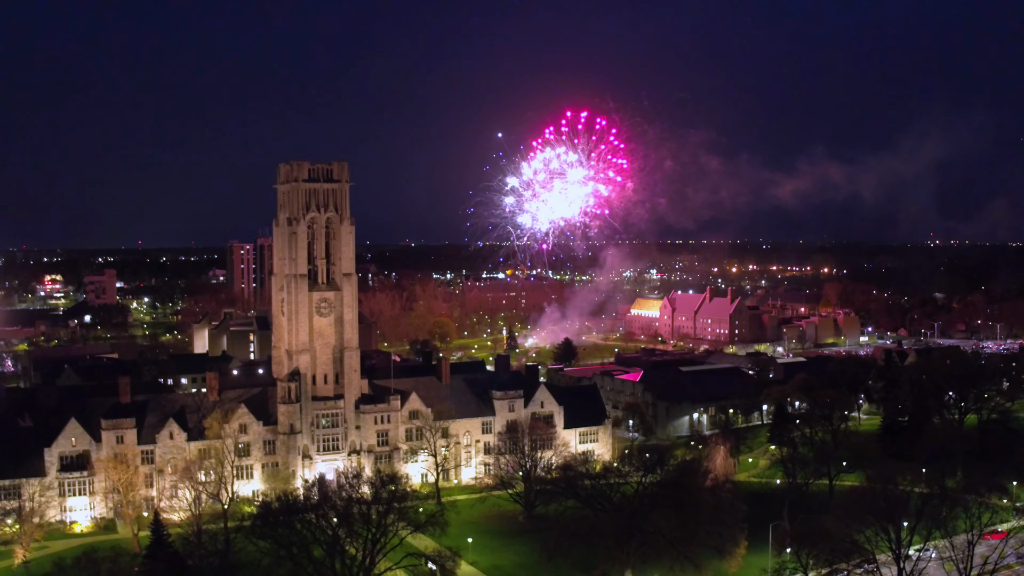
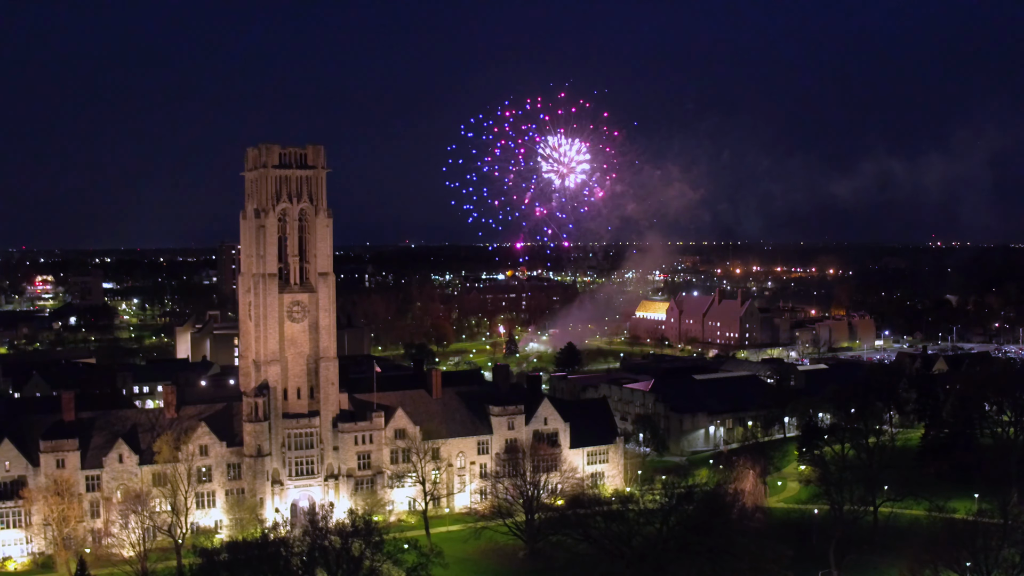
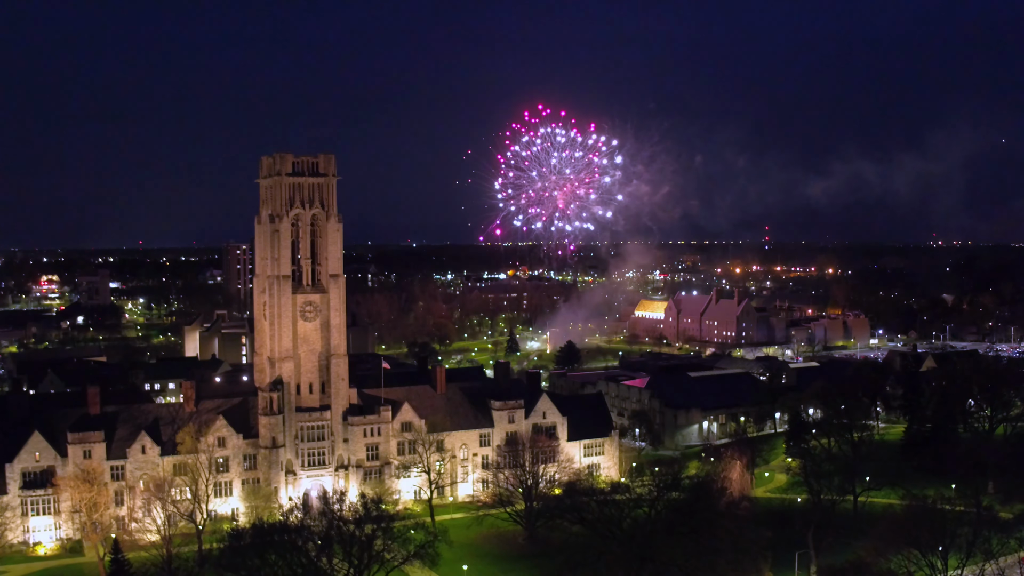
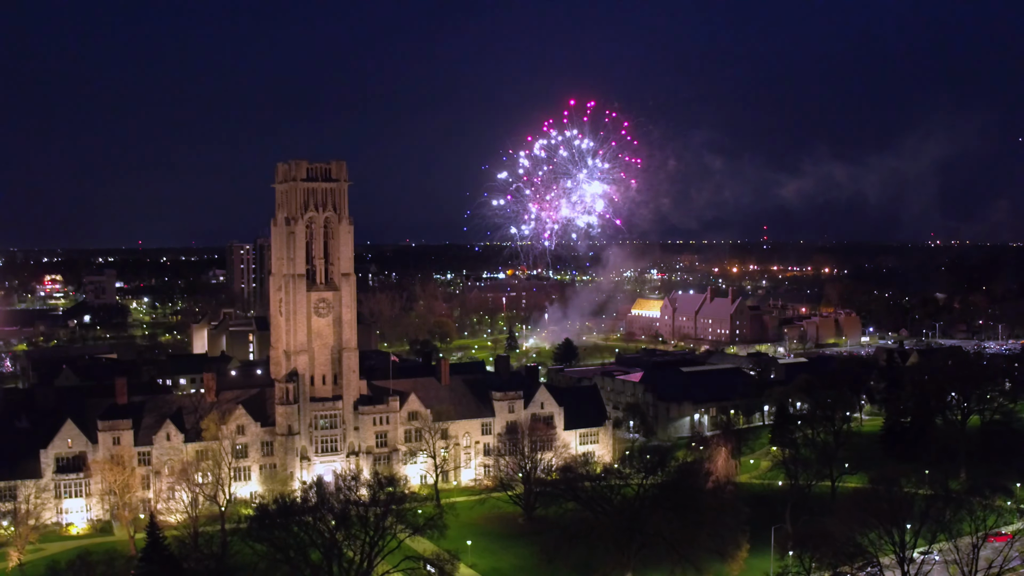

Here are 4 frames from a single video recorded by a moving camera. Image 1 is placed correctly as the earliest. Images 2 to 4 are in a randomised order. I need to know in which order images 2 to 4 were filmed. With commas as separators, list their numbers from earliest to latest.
4, 3, 2
